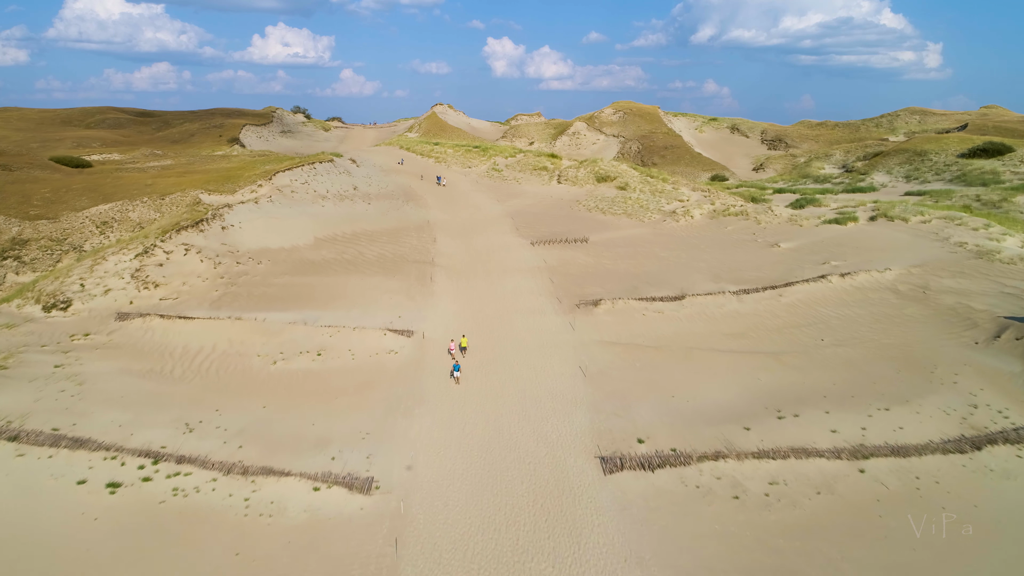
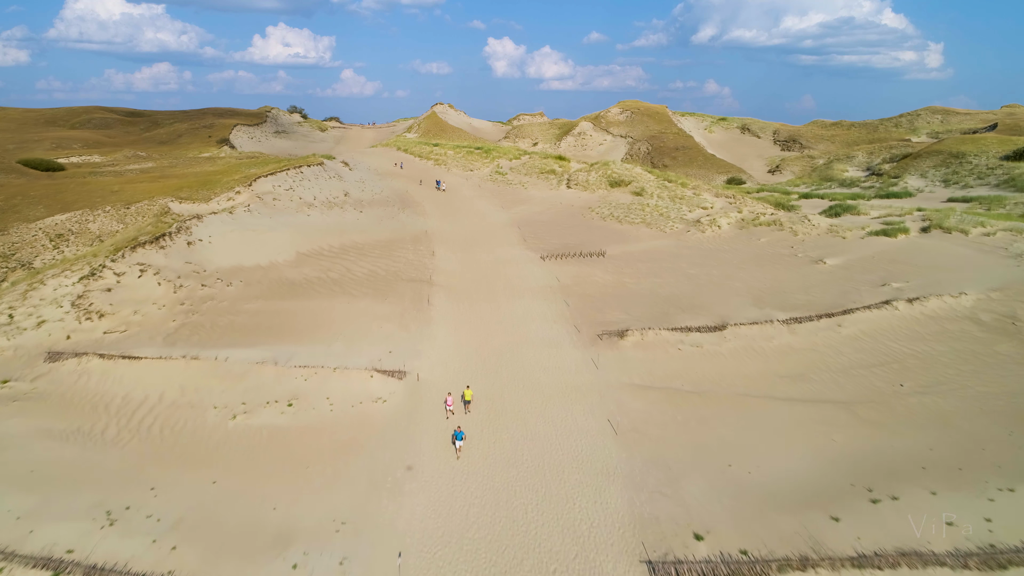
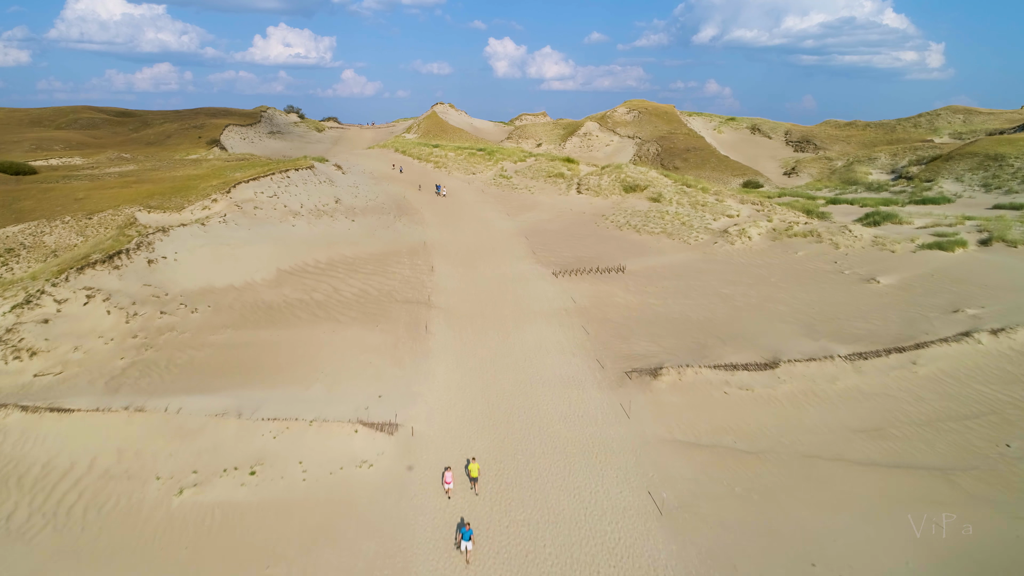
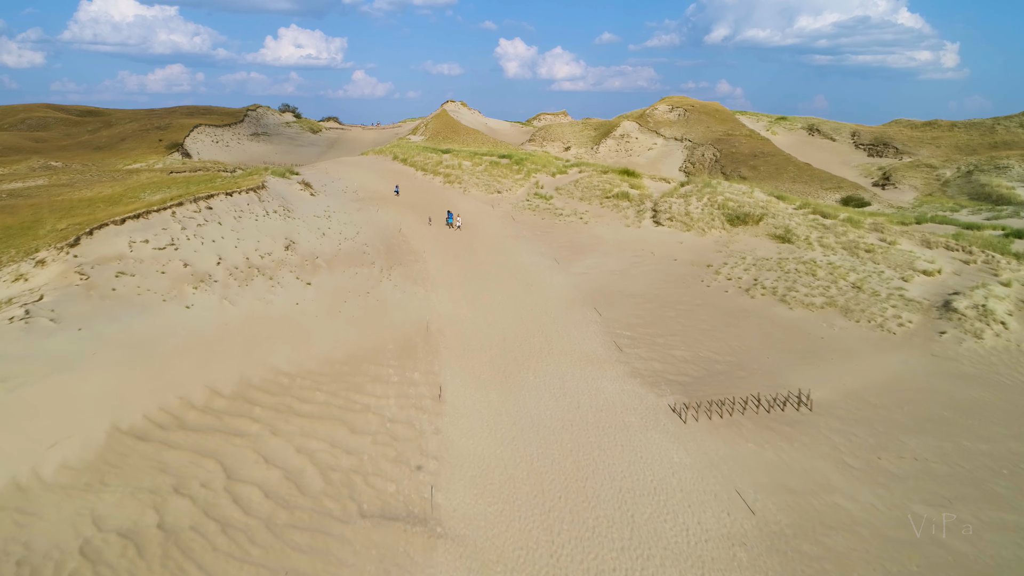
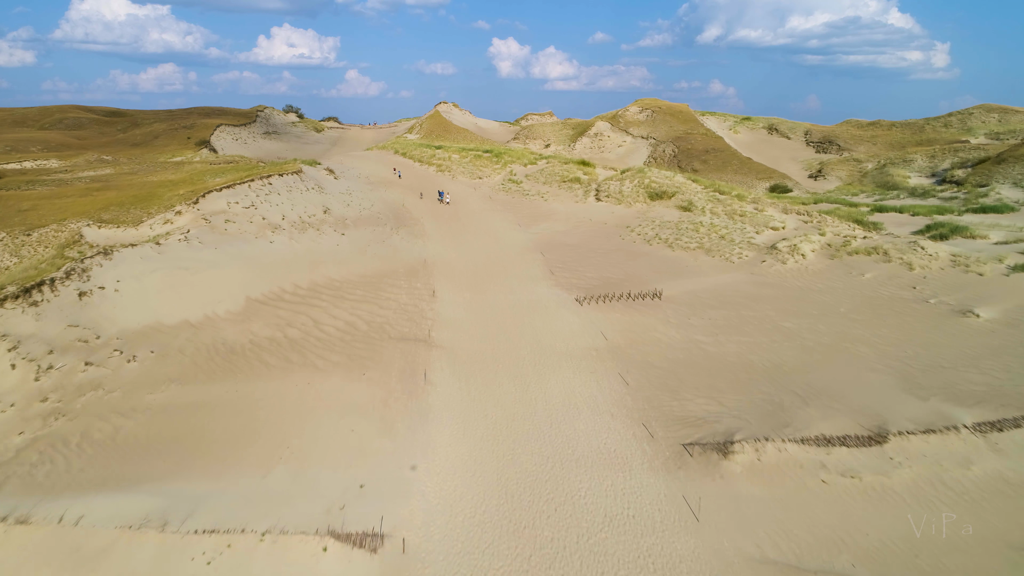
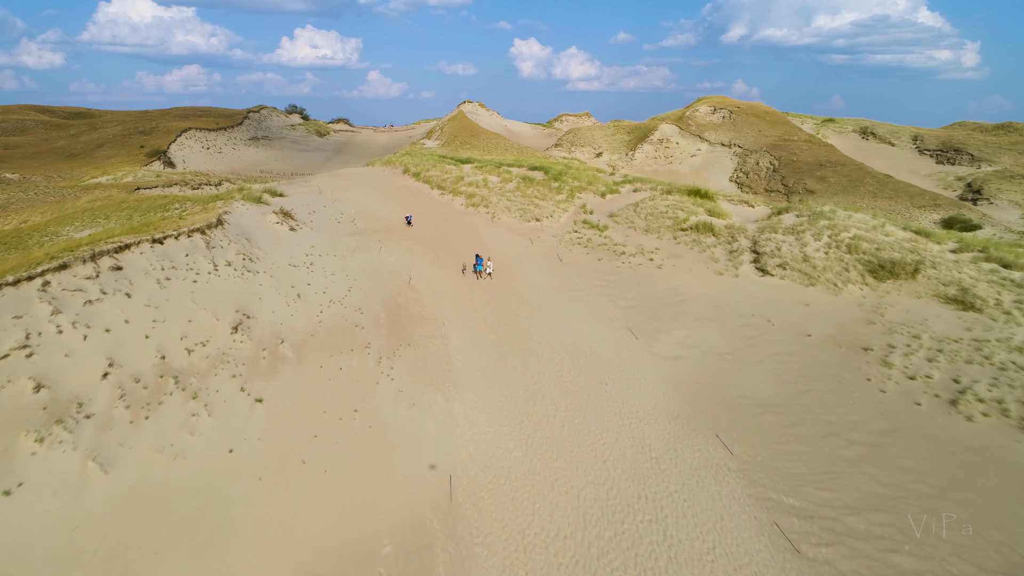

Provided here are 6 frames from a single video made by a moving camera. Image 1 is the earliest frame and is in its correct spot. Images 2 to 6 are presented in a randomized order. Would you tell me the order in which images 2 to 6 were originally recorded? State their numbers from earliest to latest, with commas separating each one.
2, 3, 5, 4, 6
